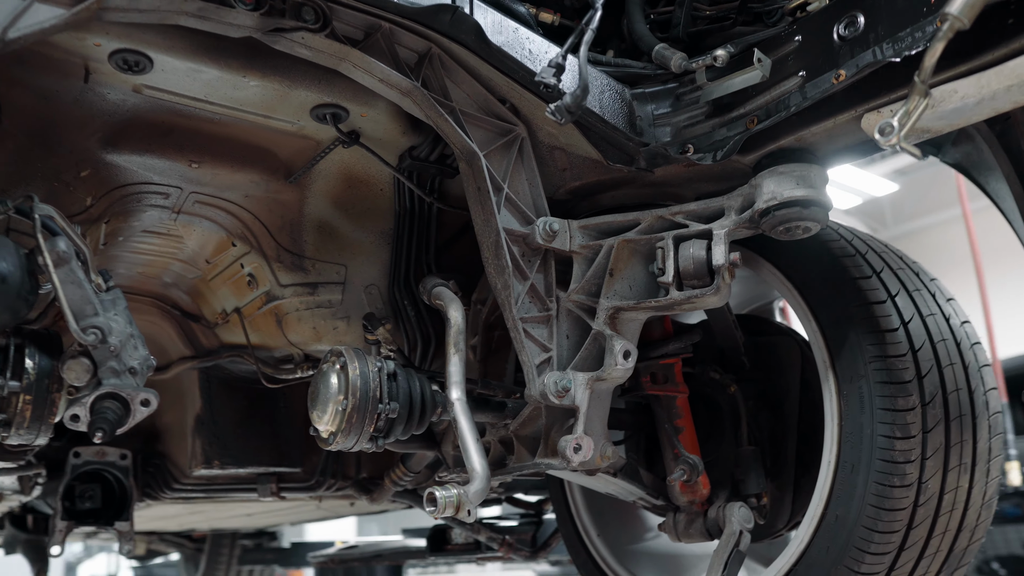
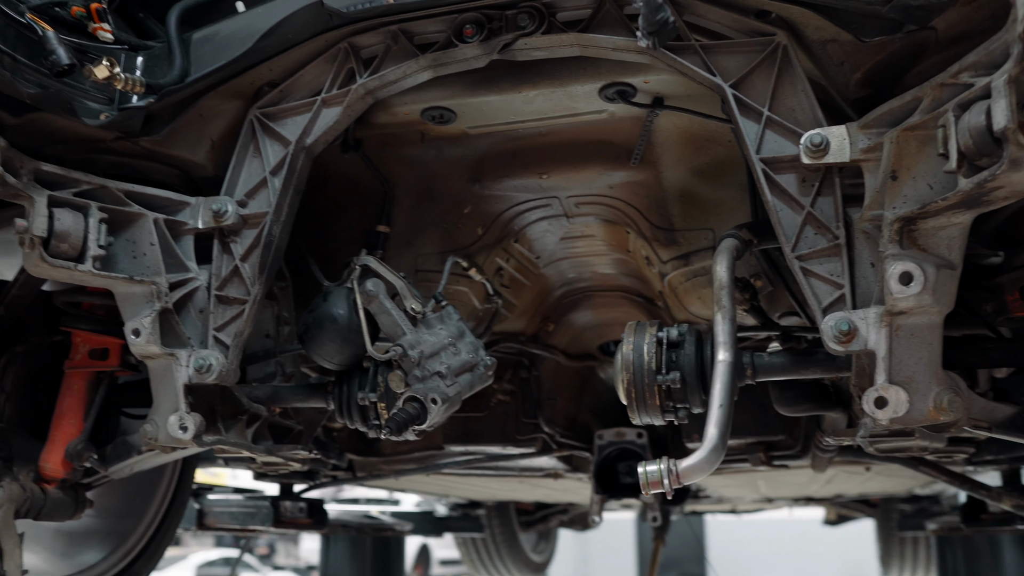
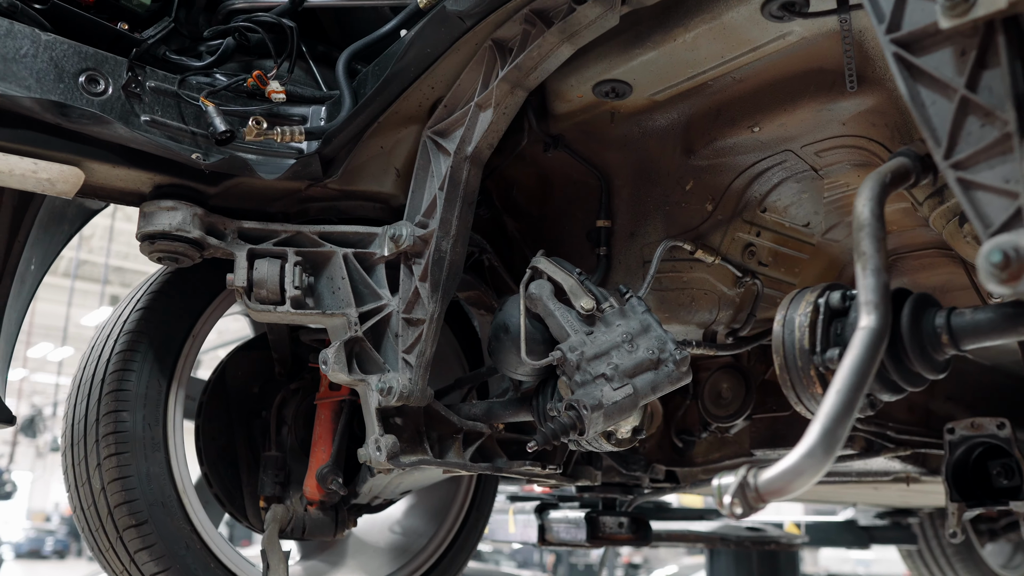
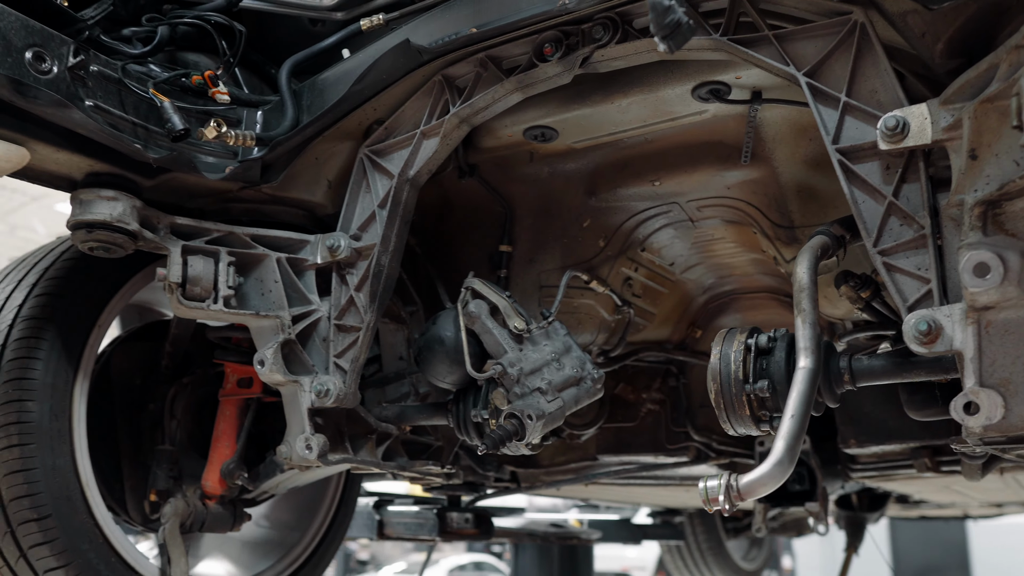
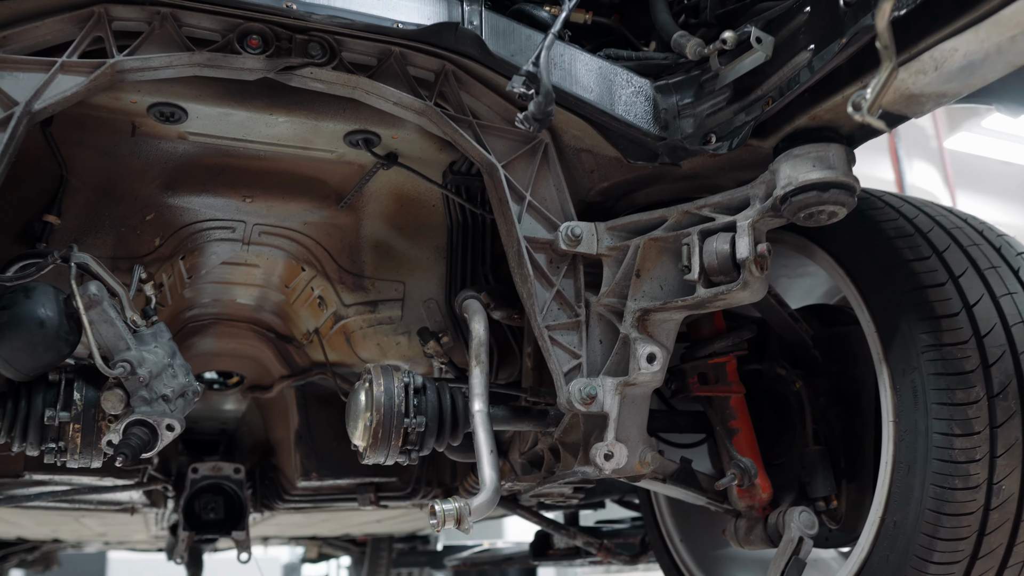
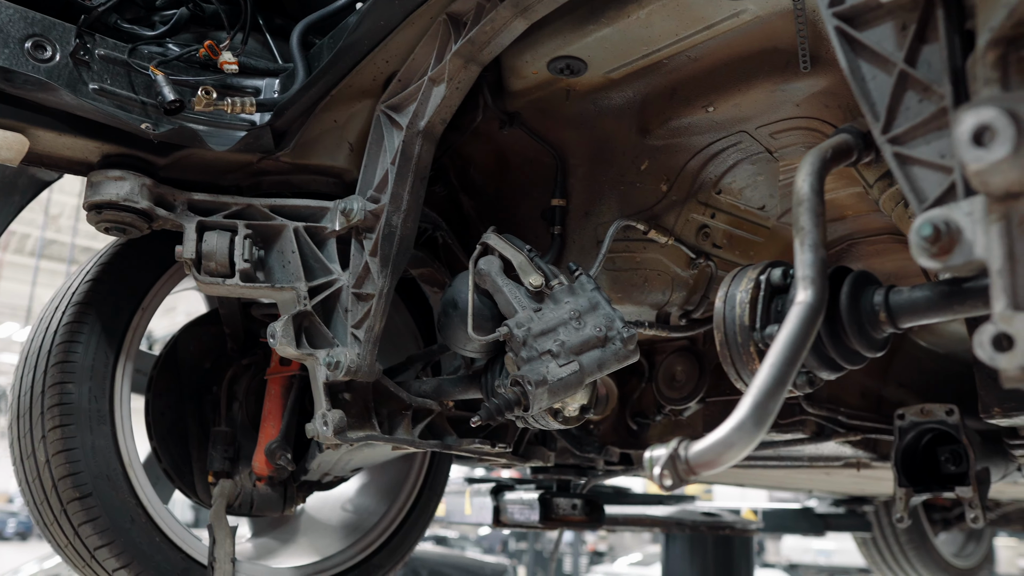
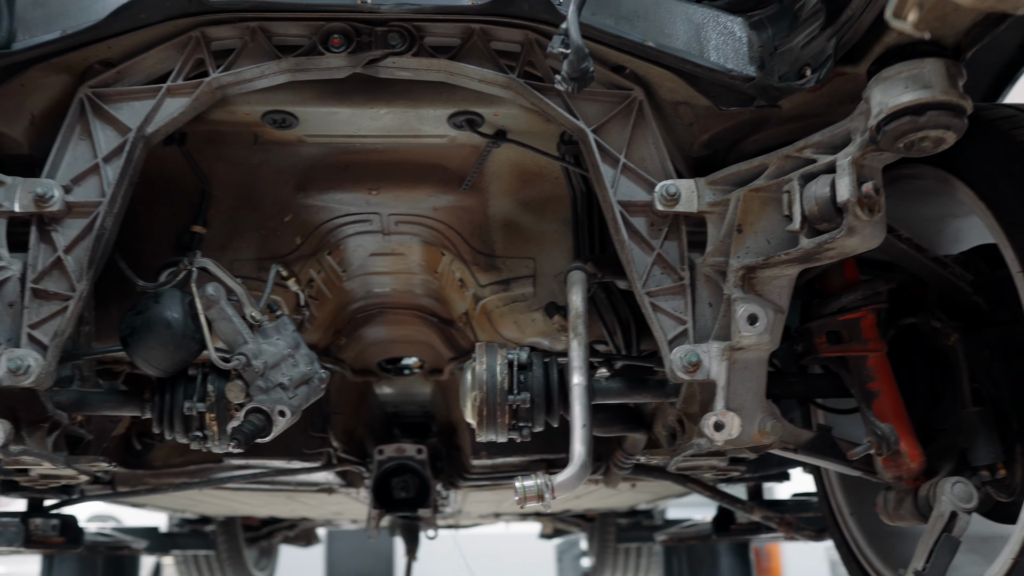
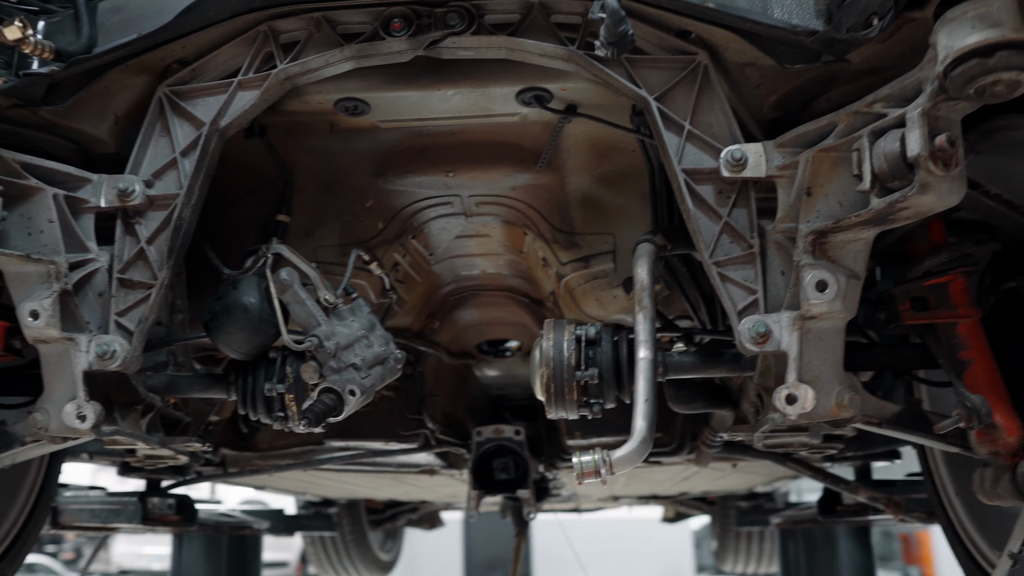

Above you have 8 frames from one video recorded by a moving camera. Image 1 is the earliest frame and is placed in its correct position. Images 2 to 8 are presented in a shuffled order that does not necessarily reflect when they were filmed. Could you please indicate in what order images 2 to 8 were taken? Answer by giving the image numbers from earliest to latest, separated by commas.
5, 7, 8, 2, 4, 3, 6
